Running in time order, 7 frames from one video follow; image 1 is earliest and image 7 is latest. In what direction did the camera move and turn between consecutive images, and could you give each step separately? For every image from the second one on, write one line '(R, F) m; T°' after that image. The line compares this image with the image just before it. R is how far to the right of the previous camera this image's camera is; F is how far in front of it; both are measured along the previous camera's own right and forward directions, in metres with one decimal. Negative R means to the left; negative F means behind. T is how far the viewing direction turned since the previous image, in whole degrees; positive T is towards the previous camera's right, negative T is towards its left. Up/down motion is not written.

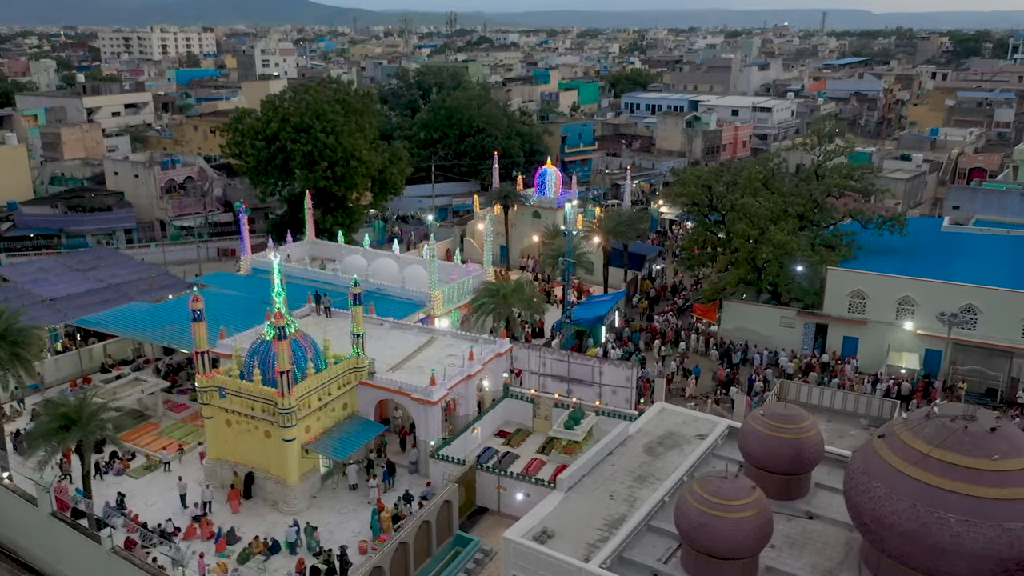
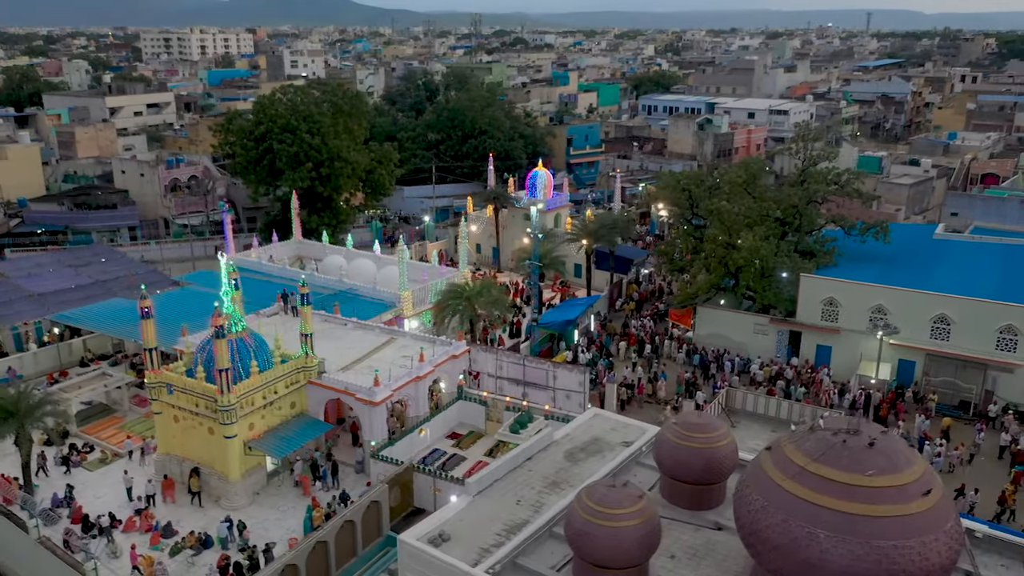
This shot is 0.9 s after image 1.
(+2.2, 0.0) m; -3°
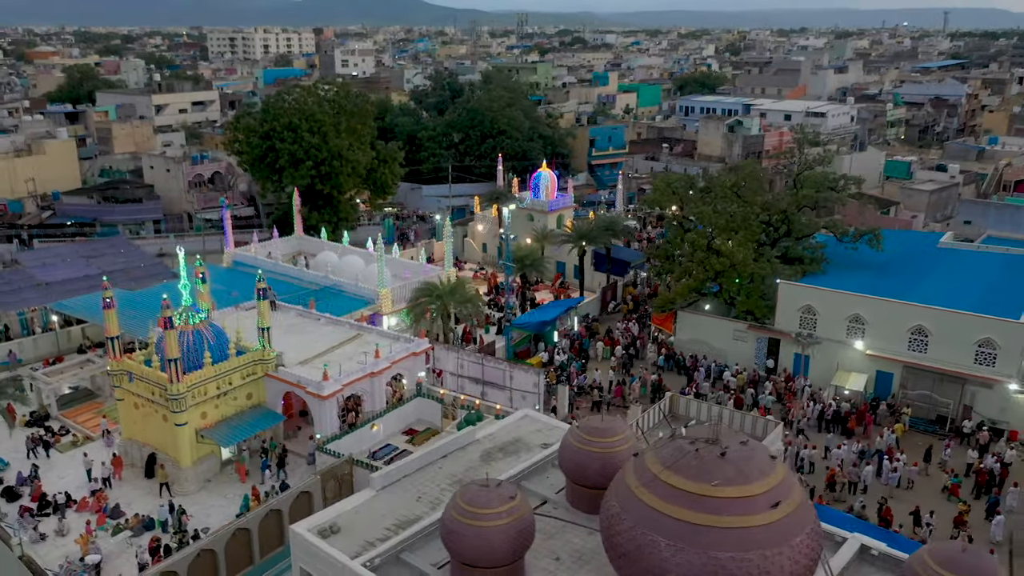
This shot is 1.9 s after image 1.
(+2.7, -0.1) m; -4°
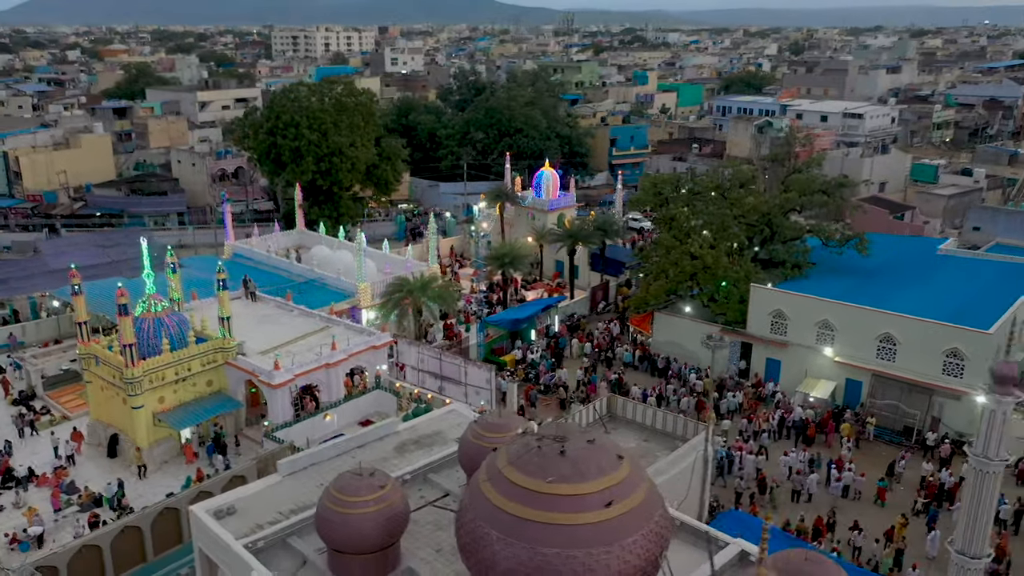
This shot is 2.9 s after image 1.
(+2.8, -0.1) m; -4°
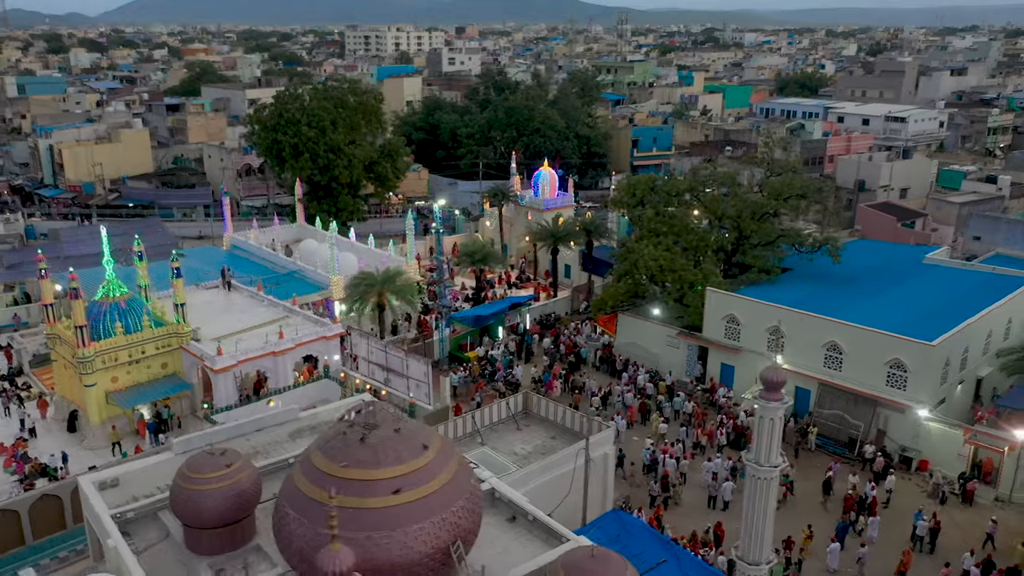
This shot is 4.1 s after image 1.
(+3.6, -0.2) m; -5°
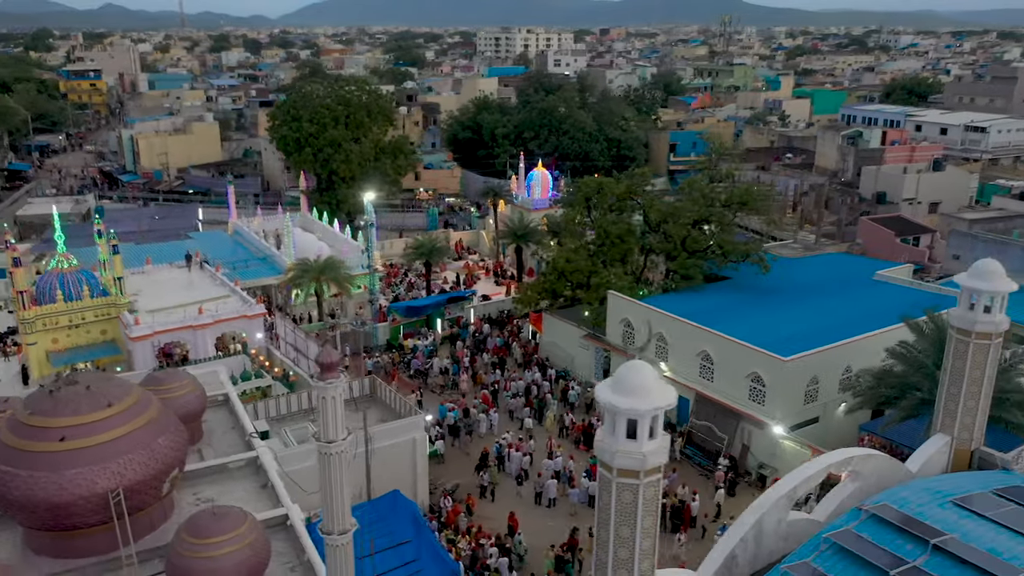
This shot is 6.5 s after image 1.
(+7.0, -0.1) m; -10°
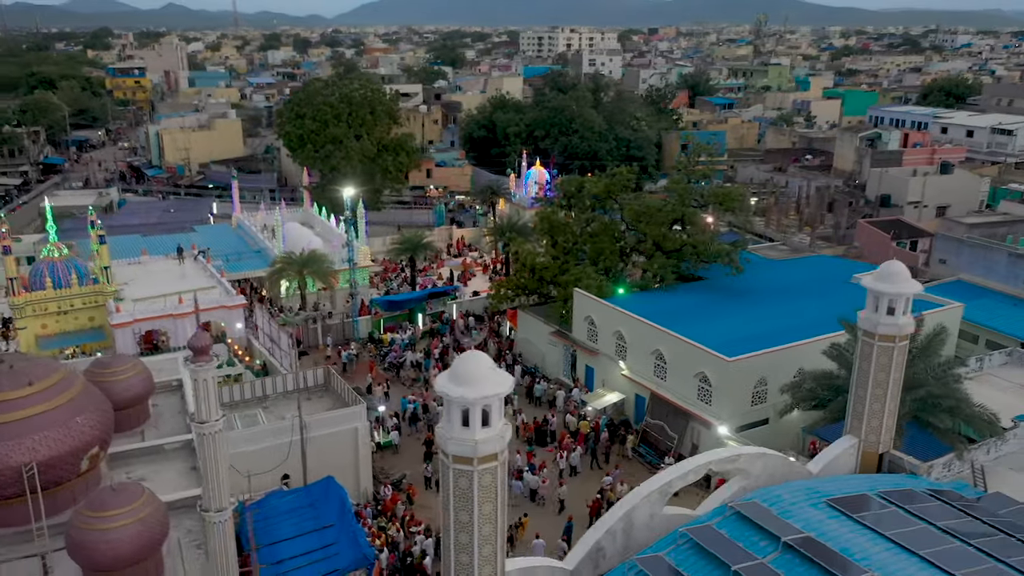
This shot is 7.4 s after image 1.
(+2.4, -0.2) m; -3°
